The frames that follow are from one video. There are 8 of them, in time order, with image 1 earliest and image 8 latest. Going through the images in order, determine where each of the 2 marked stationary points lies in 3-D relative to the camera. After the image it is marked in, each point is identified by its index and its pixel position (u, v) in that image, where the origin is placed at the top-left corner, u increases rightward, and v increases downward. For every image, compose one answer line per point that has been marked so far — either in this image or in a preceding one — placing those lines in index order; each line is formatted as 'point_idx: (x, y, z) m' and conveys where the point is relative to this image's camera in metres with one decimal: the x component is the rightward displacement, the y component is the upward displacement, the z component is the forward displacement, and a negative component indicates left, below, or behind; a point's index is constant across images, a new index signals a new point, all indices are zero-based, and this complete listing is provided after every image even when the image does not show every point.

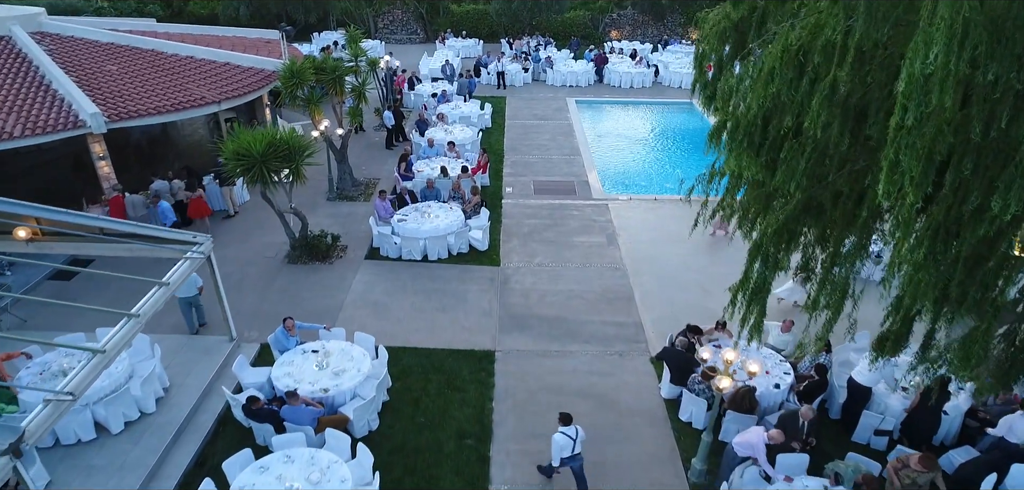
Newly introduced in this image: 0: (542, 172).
0: (+0.9, +2.1, +17.4) m
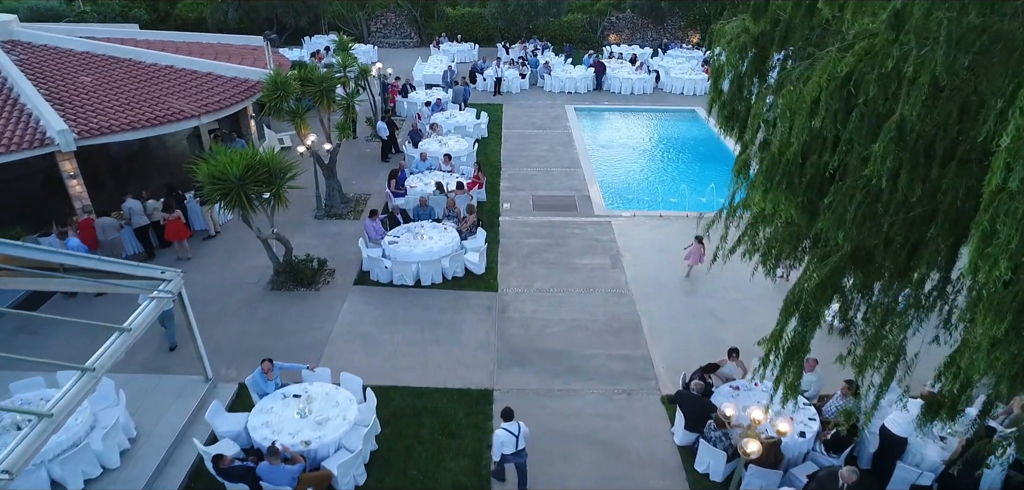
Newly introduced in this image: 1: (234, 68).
0: (+0.8, +1.6, +16.6) m
1: (-7.1, +4.6, +15.4) m
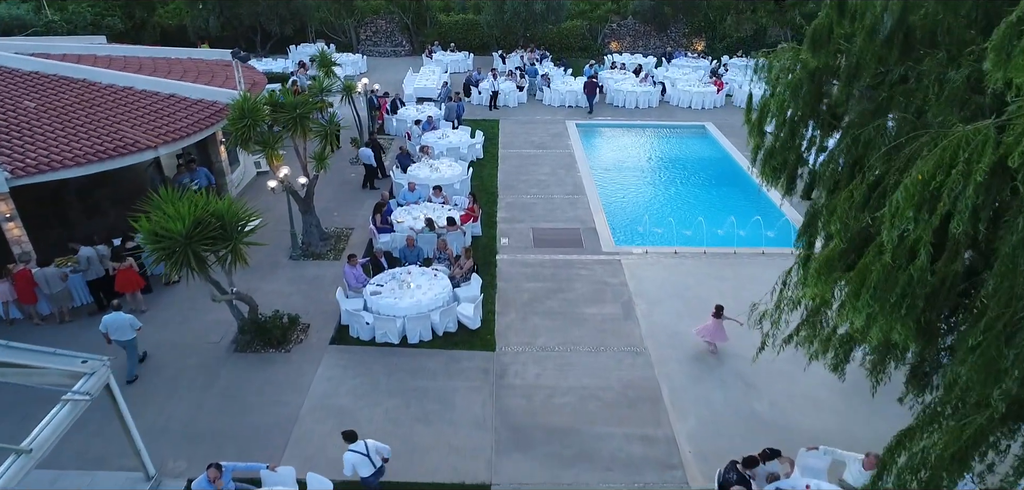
0: (+0.8, +0.7, +15.1) m
1: (-7.2, +3.6, +13.8) m
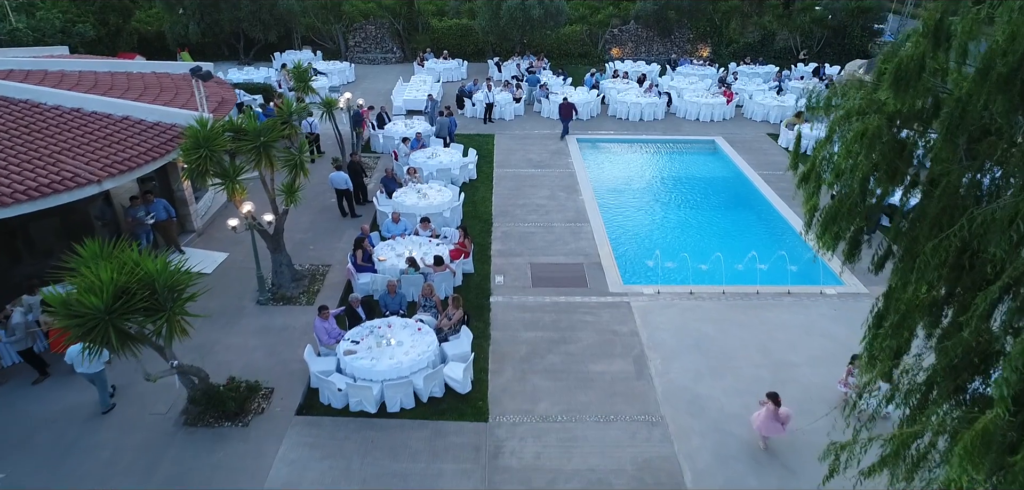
0: (+0.7, -0.1, +13.6) m
1: (-7.3, +2.8, +12.3) m
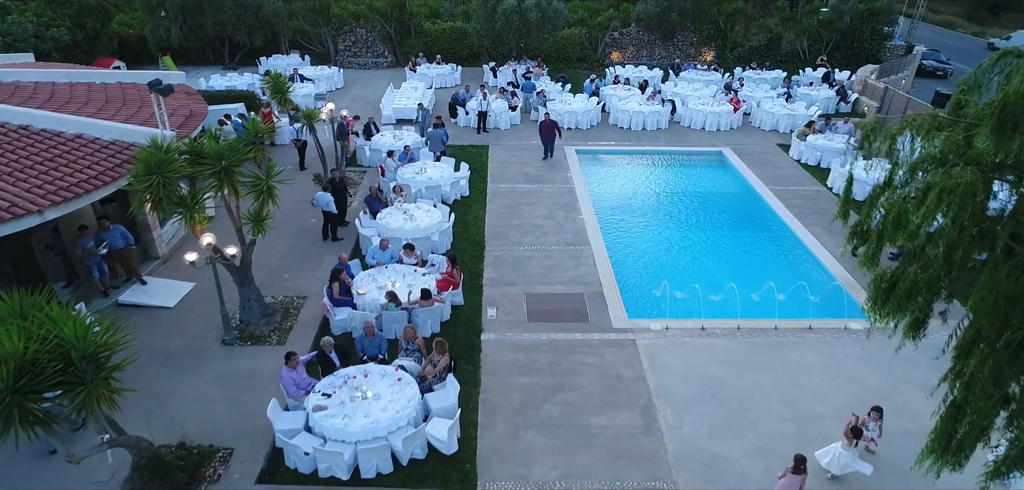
0: (+0.5, -0.7, +12.5) m
1: (-7.4, +2.2, +11.2) m
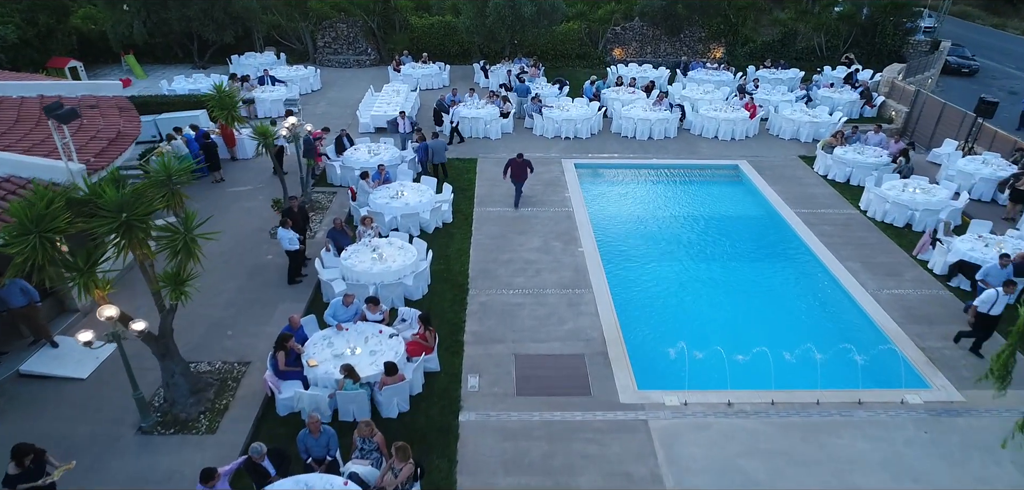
0: (+0.3, -1.5, +10.5) m
1: (-7.6, +1.3, +9.1) m
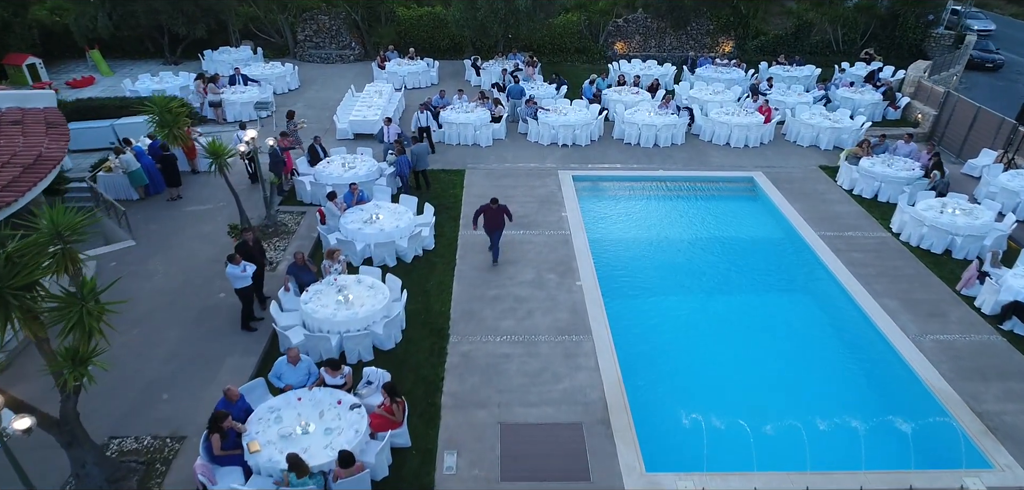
0: (+0.1, -2.2, +9.0) m
1: (-7.8, +0.6, +7.6) m
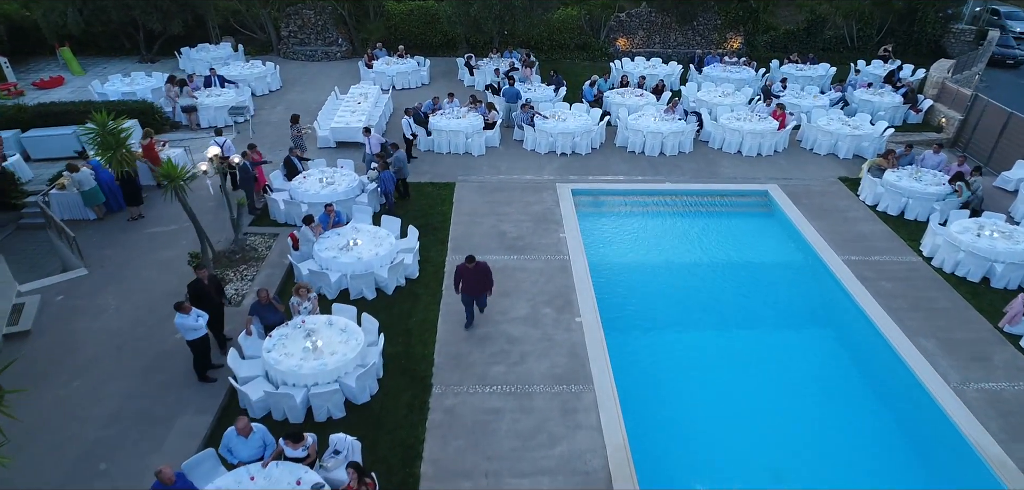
0: (0.0, -2.8, +7.9) m
1: (-8.0, -0.1, +6.4) m
